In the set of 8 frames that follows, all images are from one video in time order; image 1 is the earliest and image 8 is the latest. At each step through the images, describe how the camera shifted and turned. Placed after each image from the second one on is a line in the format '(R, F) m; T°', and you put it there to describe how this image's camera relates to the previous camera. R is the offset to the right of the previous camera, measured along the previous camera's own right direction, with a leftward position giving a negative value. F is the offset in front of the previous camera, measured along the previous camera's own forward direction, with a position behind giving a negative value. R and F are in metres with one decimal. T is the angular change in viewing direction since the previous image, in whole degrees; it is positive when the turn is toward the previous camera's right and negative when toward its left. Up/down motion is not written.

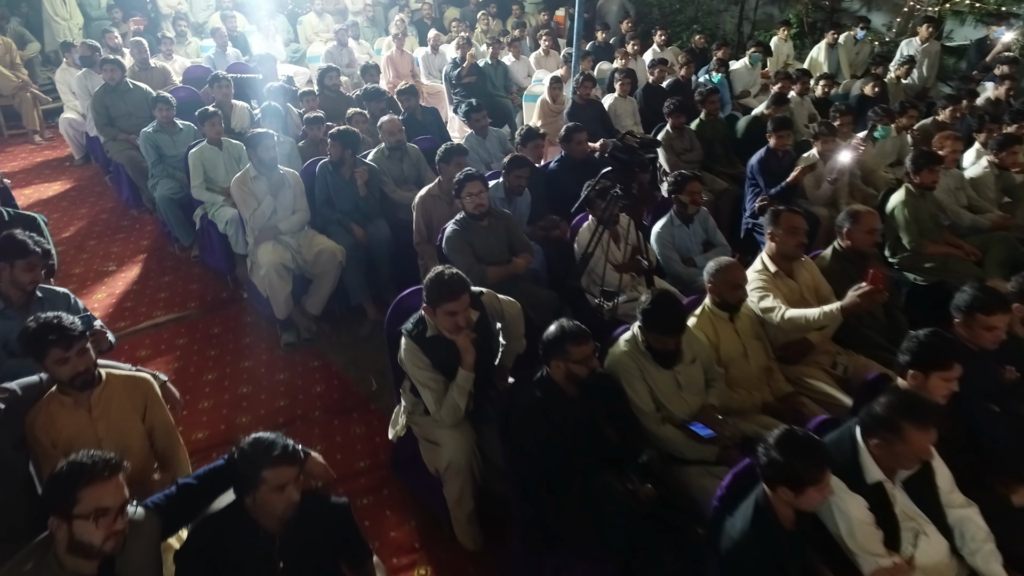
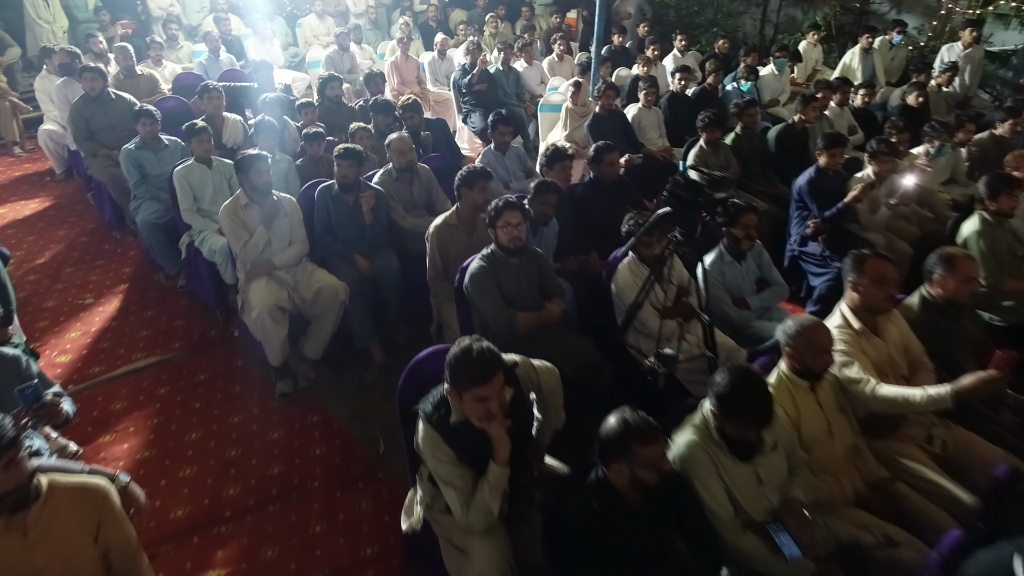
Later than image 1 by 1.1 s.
(-0.1, +0.4) m; 0°
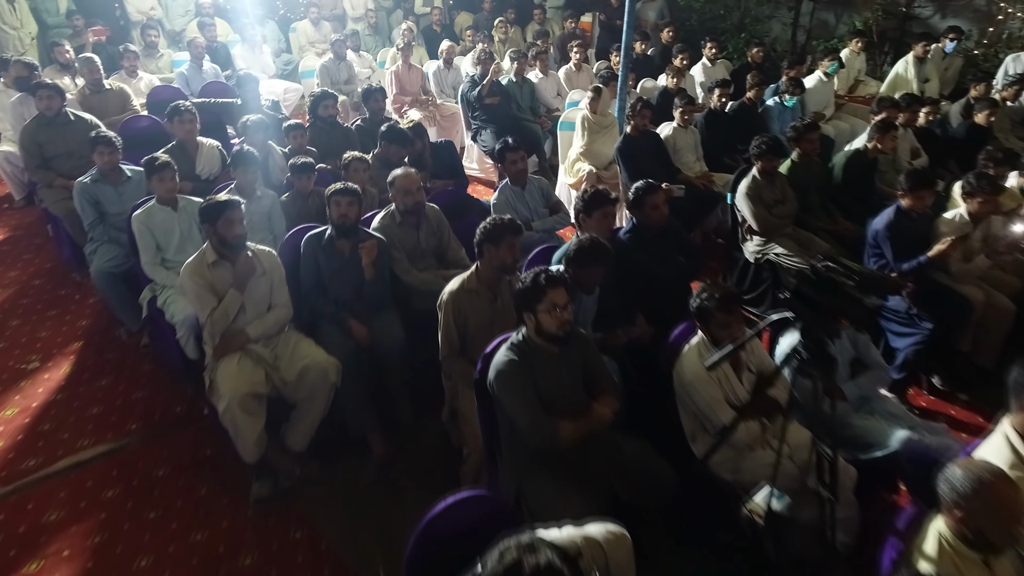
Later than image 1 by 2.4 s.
(-0.1, +0.6) m; 0°
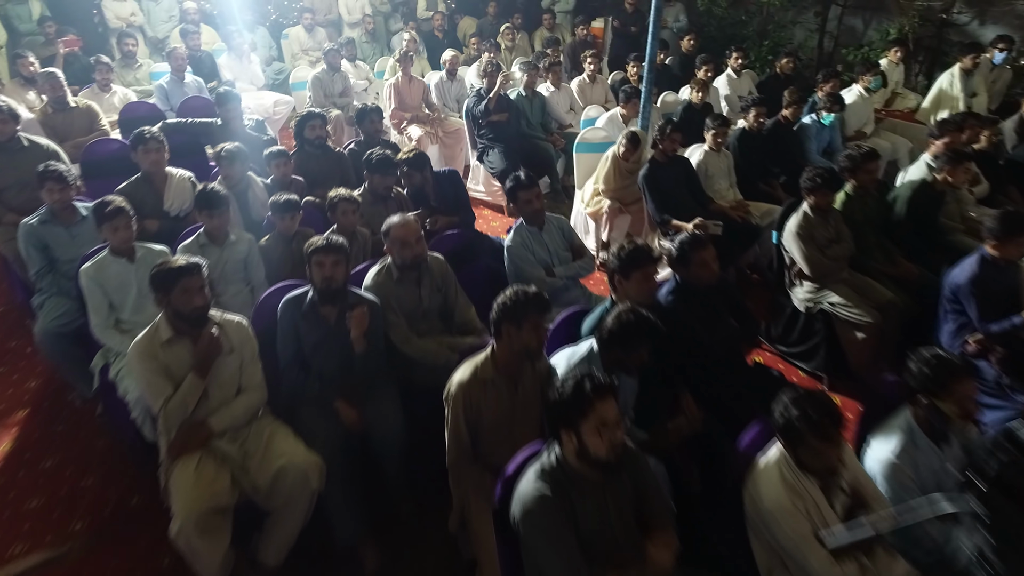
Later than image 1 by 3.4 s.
(-0.1, +0.5) m; 0°
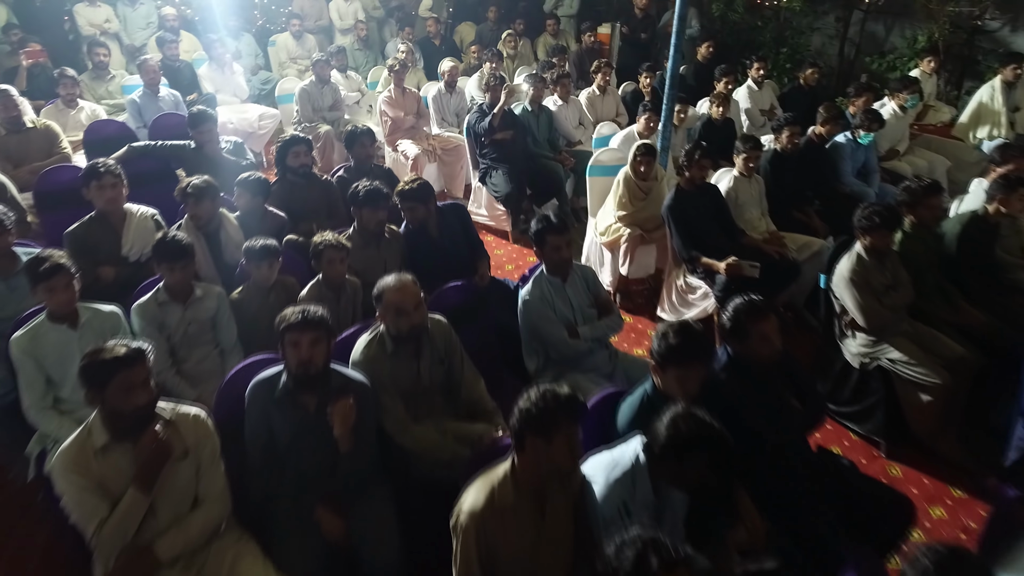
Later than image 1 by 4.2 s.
(-0.1, +0.4) m; 0°
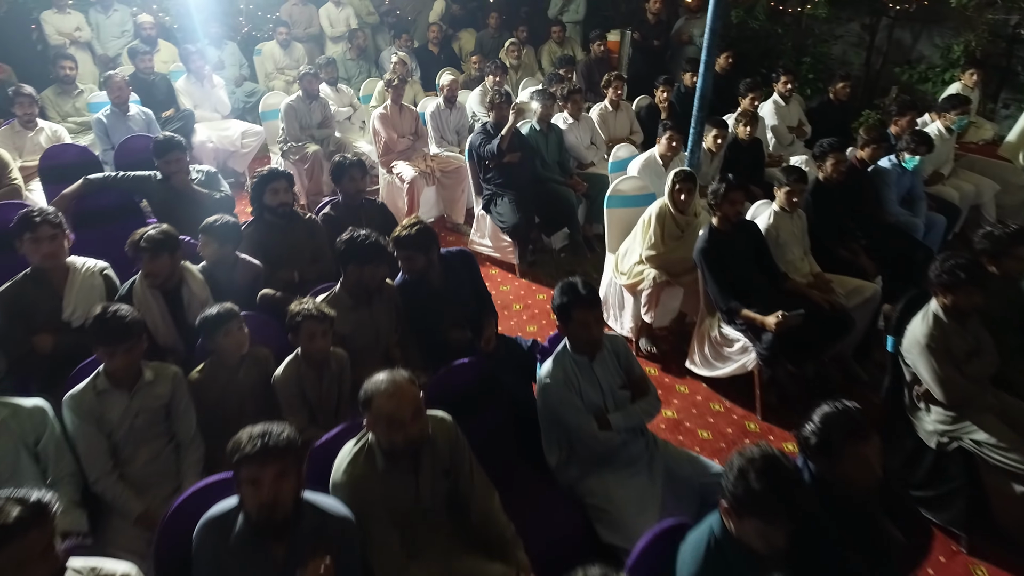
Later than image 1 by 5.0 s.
(-0.1, +0.4) m; 0°
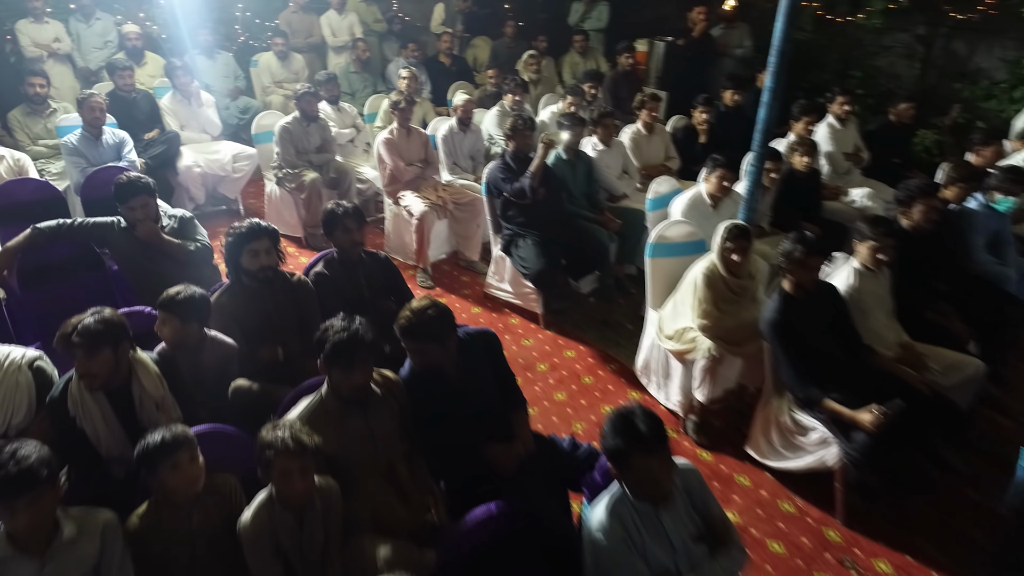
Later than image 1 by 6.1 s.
(-0.1, +0.5) m; -1°
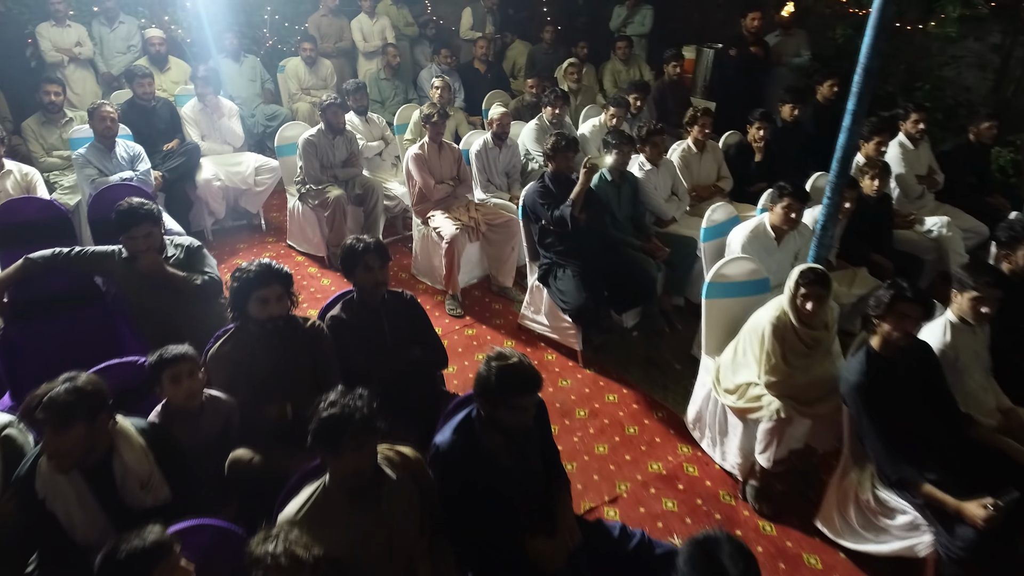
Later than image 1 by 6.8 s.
(0.0, +0.3) m; -2°
